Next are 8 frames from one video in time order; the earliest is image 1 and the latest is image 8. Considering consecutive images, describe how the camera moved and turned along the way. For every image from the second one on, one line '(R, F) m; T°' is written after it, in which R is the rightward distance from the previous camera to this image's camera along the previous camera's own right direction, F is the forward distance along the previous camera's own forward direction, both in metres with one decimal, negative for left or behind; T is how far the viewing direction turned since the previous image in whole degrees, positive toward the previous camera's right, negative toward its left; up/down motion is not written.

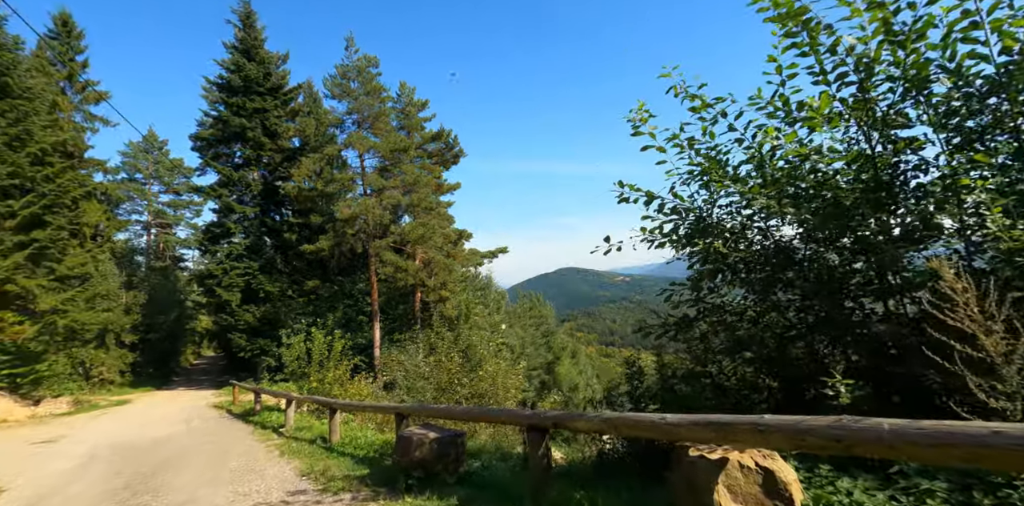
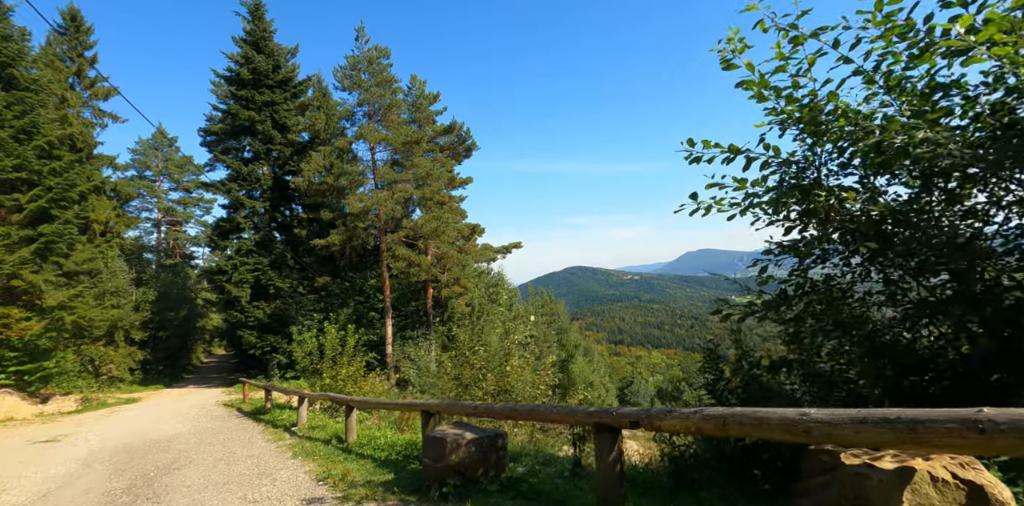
(-0.2, +0.4) m; -1°
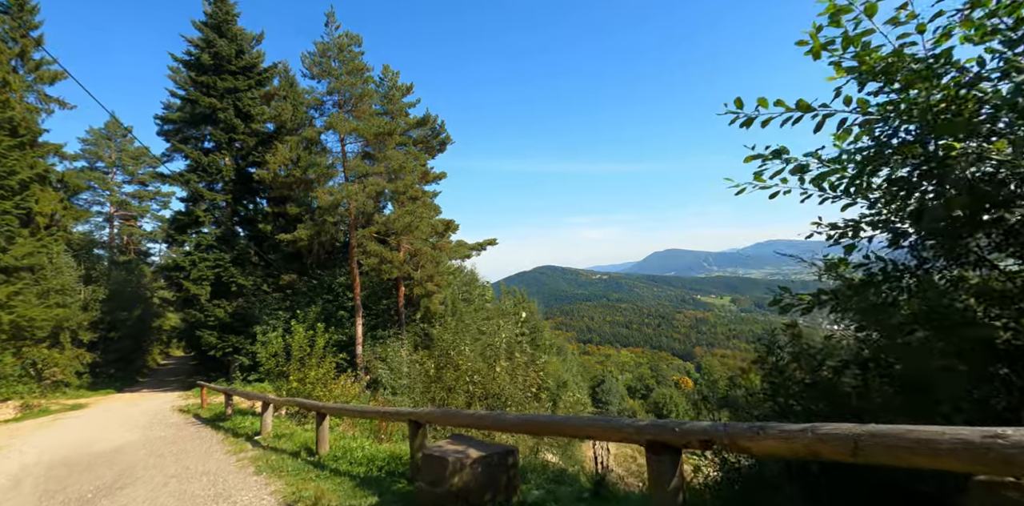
(-0.2, +0.4) m; +3°
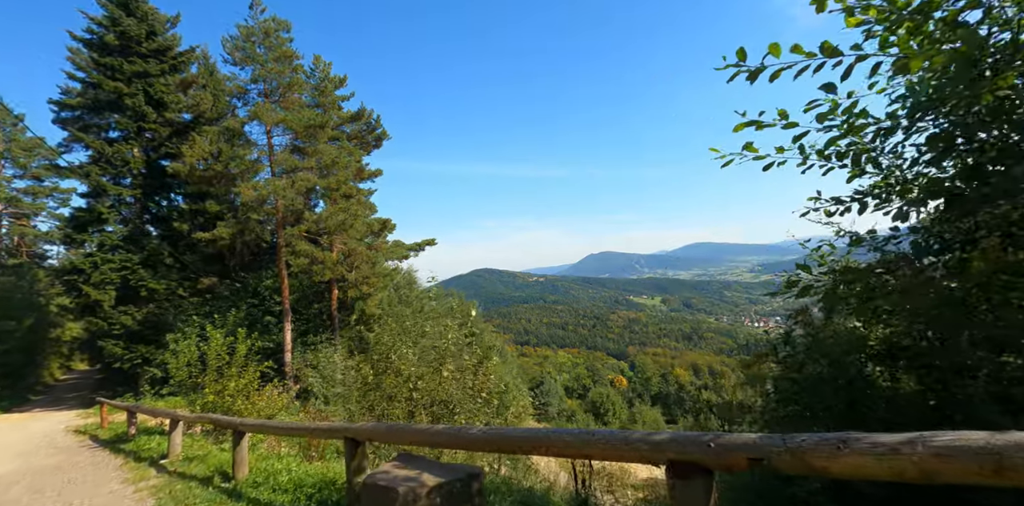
(-0.1, +0.4) m; +7°
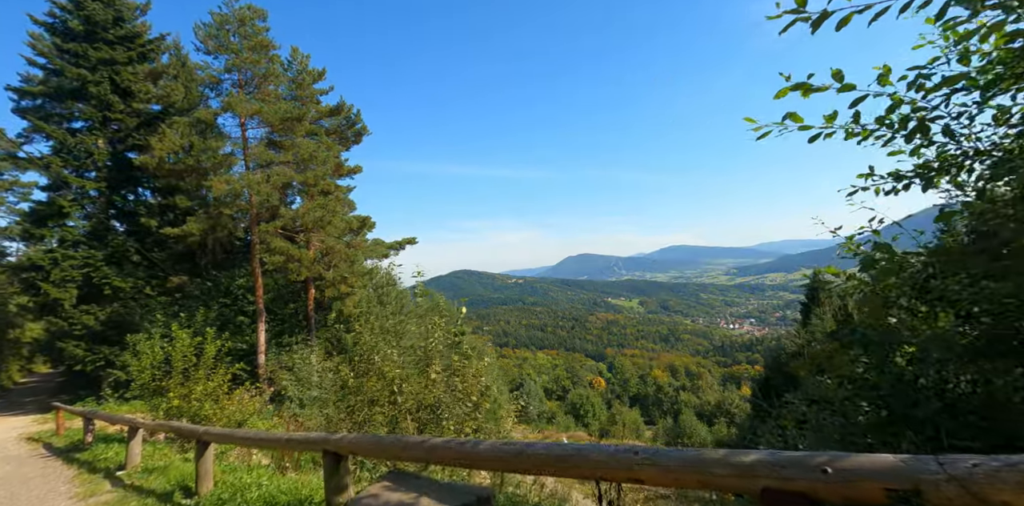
(-0.1, +0.3) m; +2°
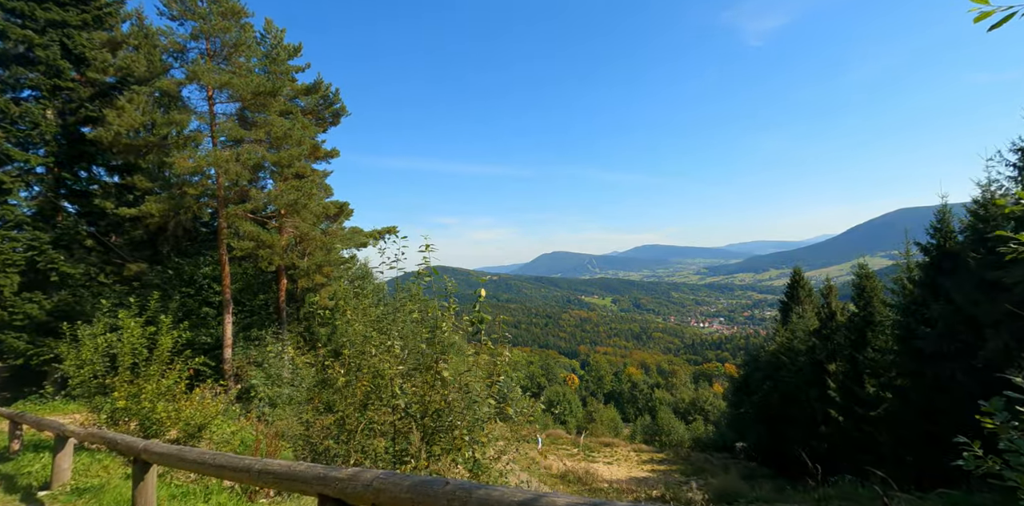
(-0.4, +0.8) m; +3°
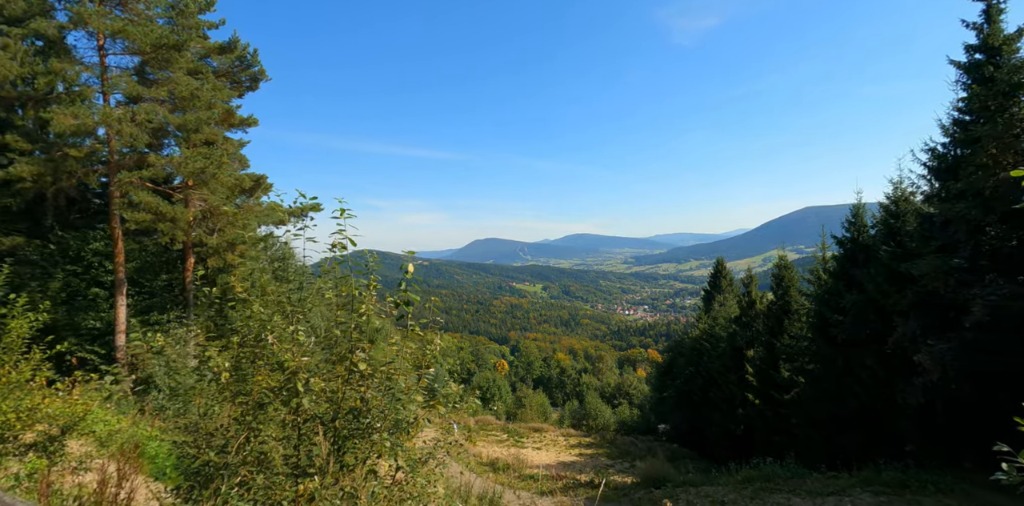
(0.0, +0.5) m; +8°
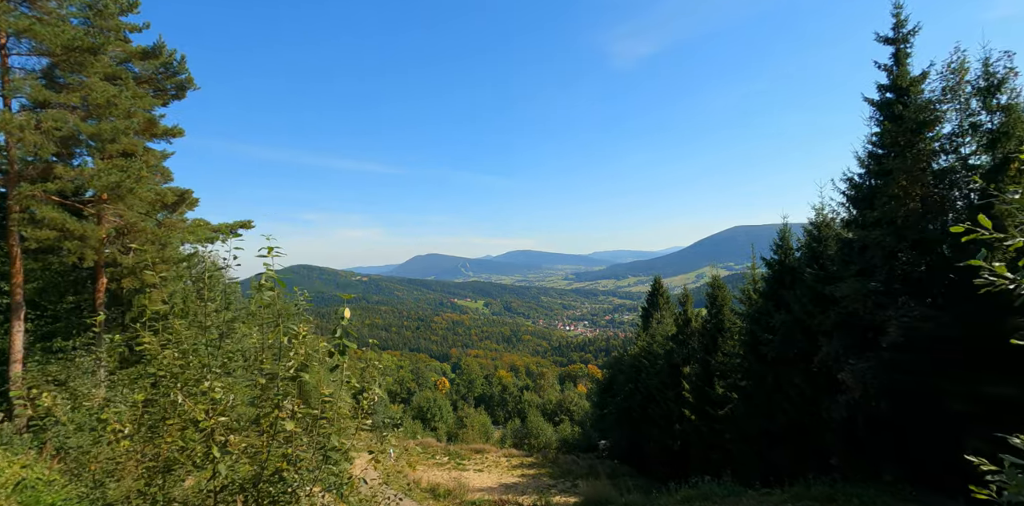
(-0.1, +0.1) m; +7°
